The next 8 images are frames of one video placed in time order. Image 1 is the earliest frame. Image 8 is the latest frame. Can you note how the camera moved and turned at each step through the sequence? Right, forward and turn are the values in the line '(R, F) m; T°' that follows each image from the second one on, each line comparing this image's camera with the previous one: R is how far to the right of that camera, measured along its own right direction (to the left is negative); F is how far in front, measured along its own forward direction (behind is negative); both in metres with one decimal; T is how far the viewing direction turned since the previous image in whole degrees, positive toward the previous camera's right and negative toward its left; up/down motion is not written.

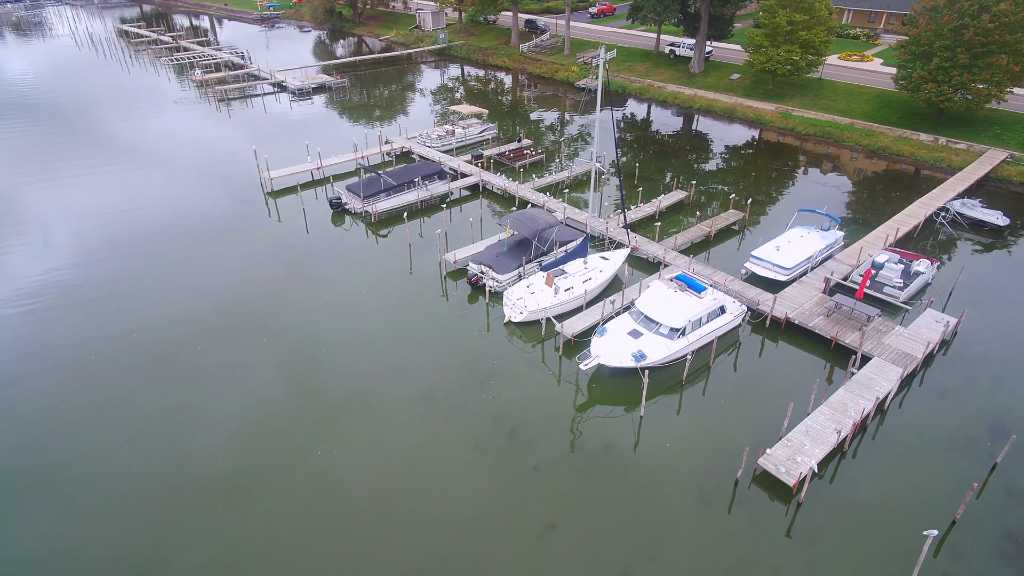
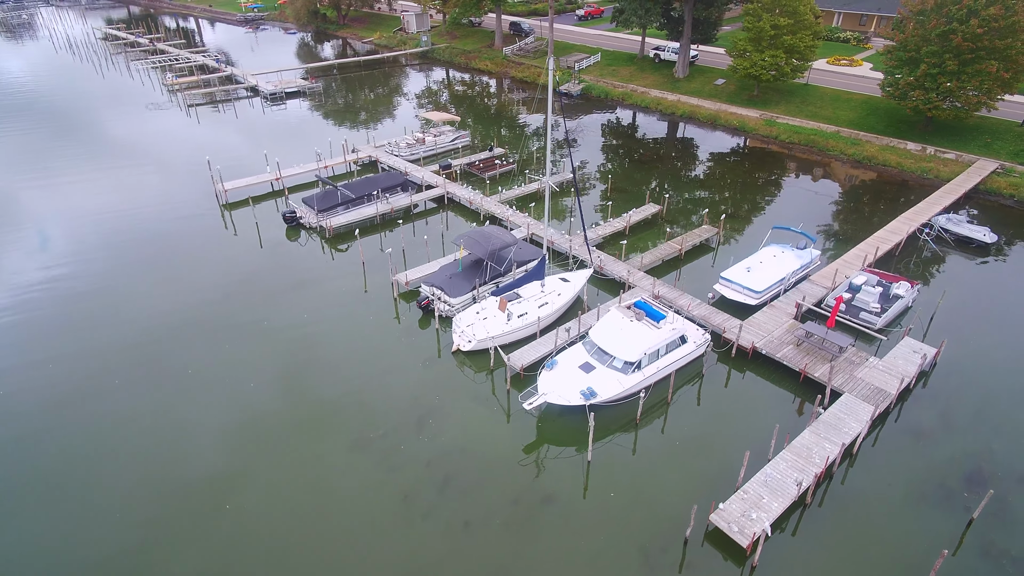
(+1.8, +1.9) m; 0°
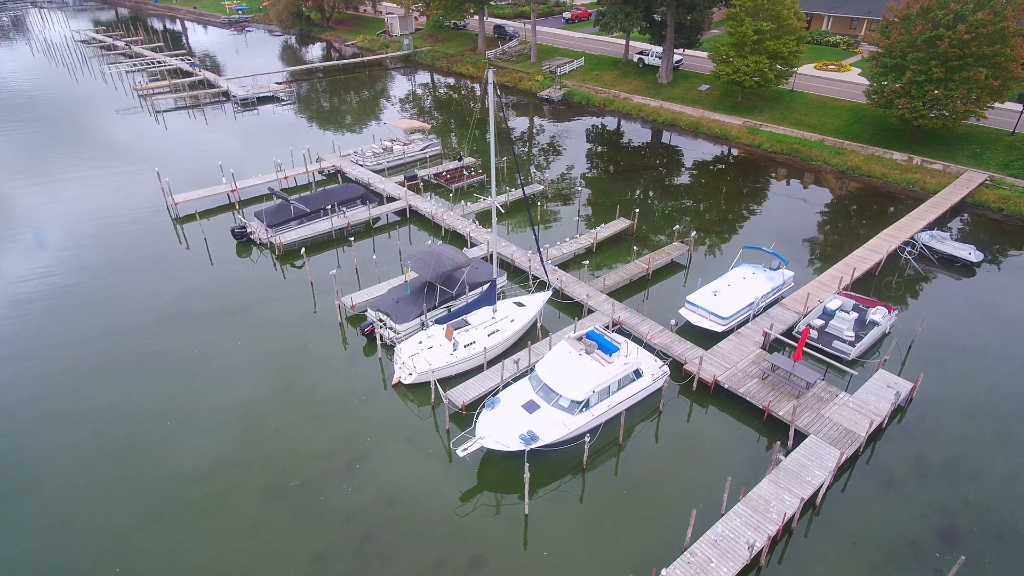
(+1.8, +1.9) m; 0°
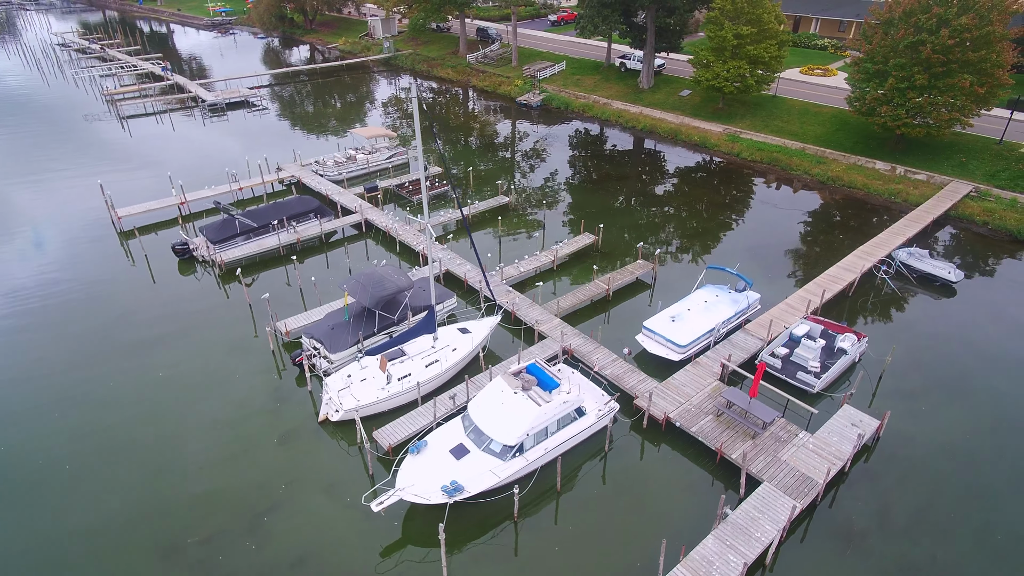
(+2.0, +1.8) m; 0°
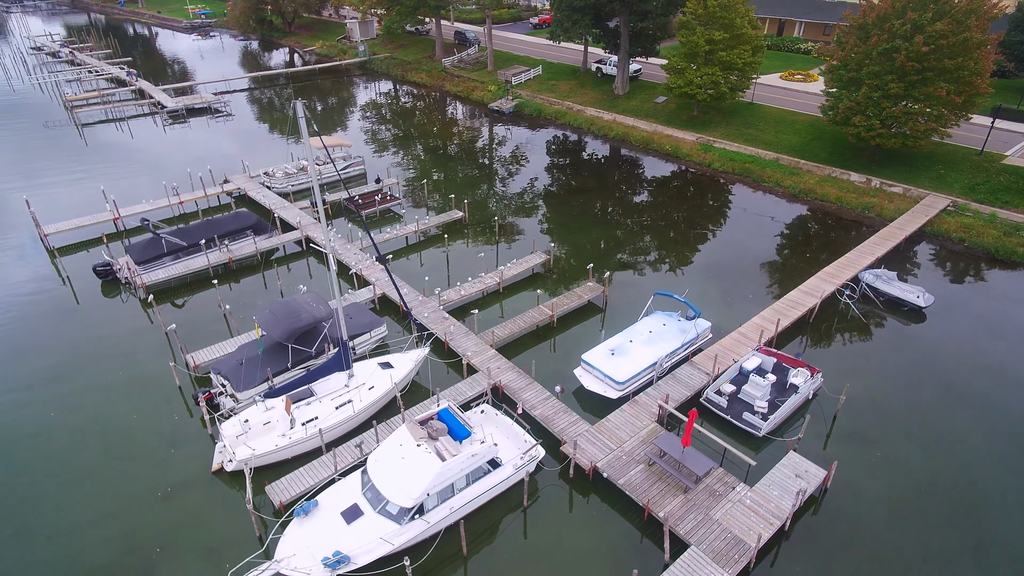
(+2.4, +2.0) m; 0°
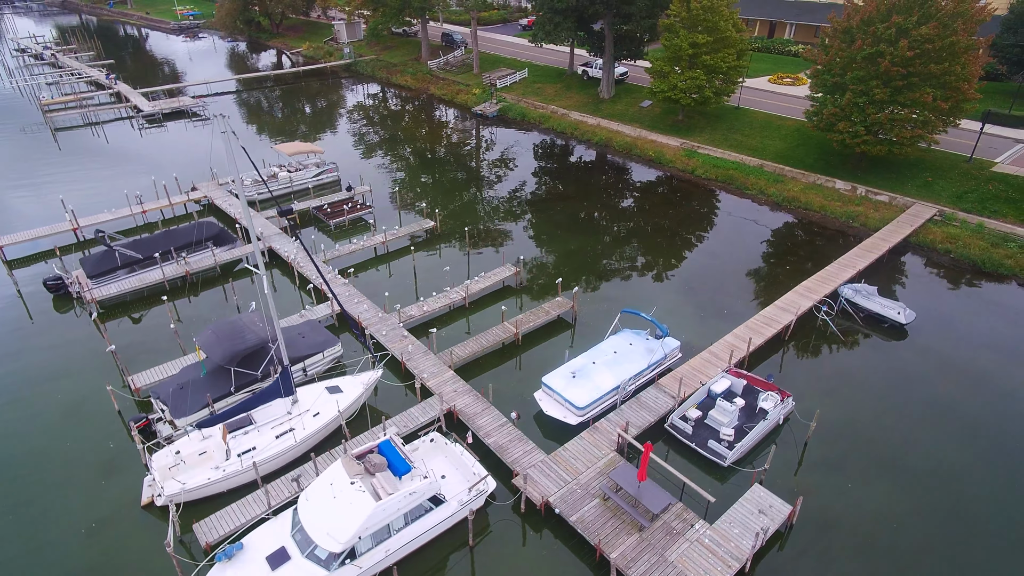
(+1.4, +1.2) m; 0°
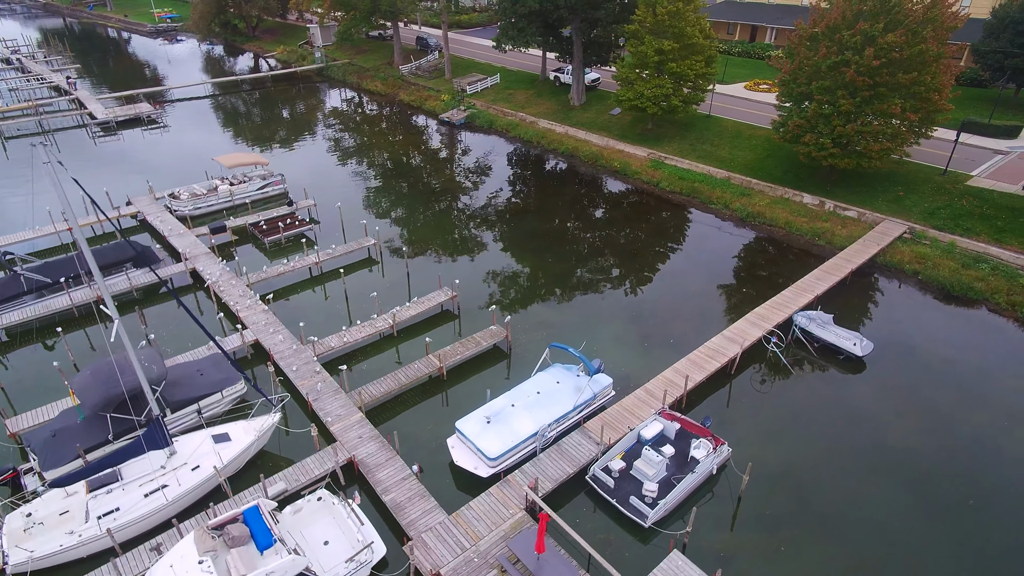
(+2.6, +2.1) m; 0°
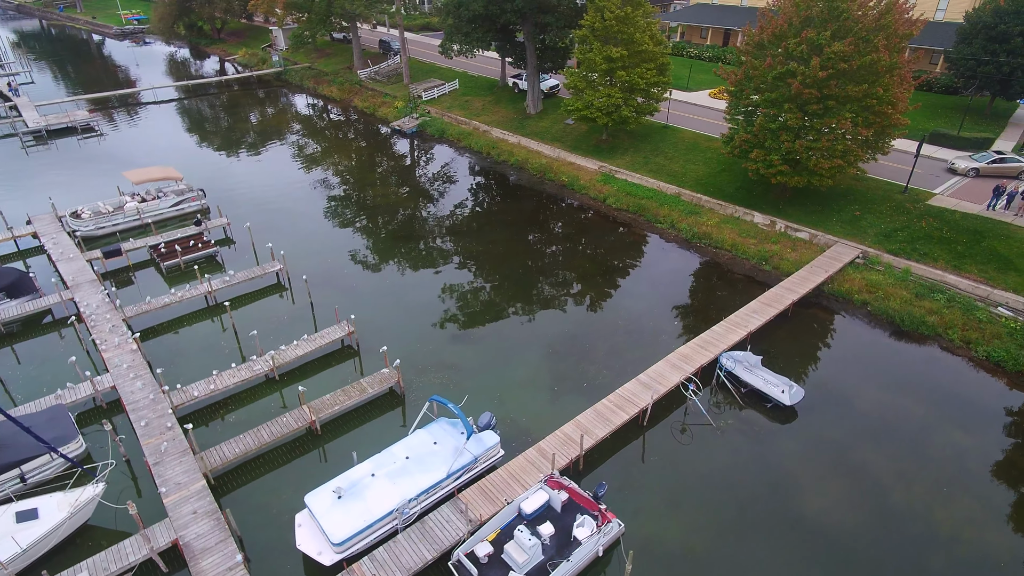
(+3.5, +2.8) m; 0°
